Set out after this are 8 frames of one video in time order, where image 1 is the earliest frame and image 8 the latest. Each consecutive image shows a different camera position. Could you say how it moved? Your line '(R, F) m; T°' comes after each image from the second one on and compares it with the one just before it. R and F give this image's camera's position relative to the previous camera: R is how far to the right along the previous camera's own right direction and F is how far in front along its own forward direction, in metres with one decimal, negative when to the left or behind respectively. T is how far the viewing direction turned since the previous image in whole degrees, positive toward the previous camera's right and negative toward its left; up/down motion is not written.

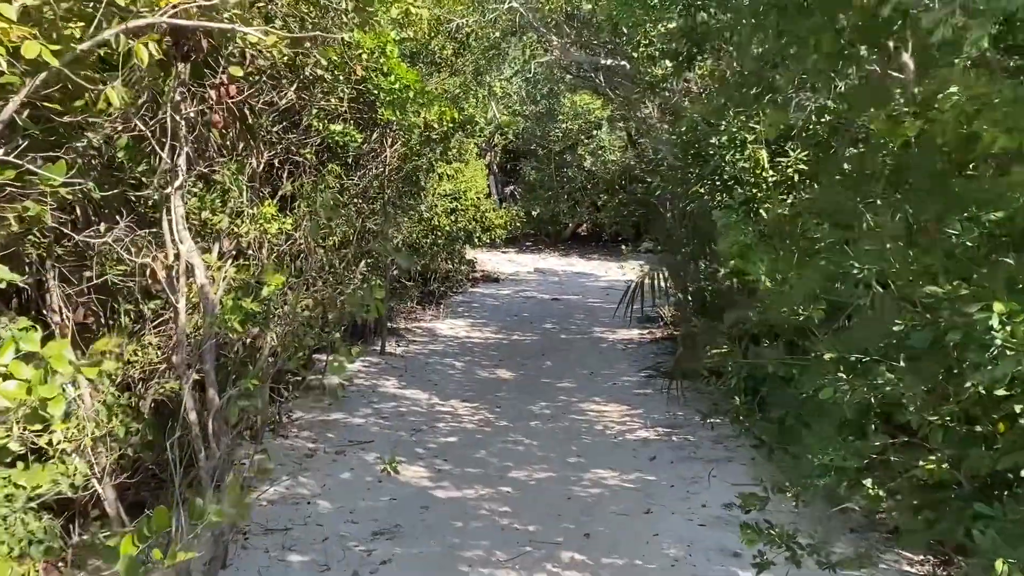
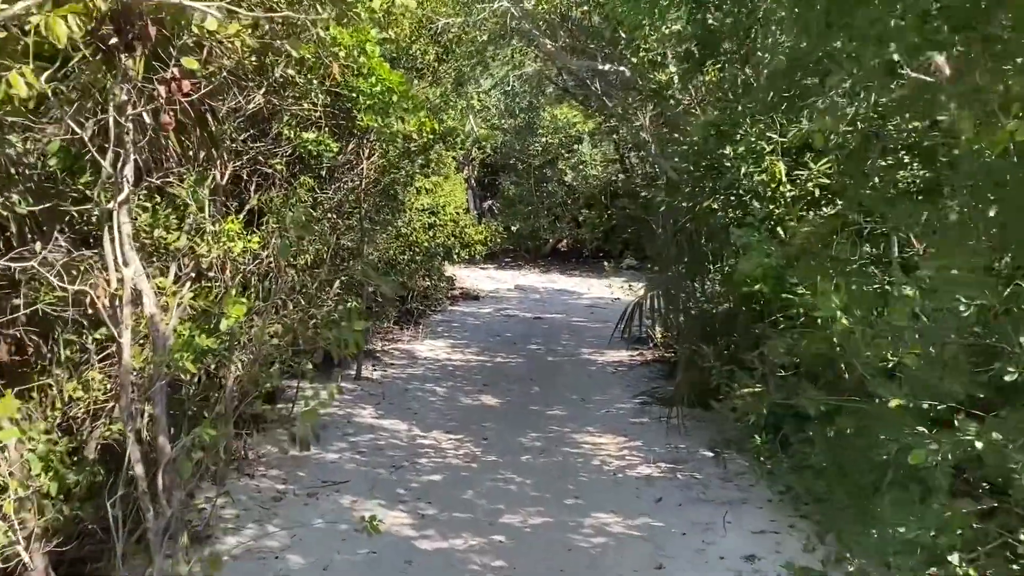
(-0.1, +0.3) m; +2°
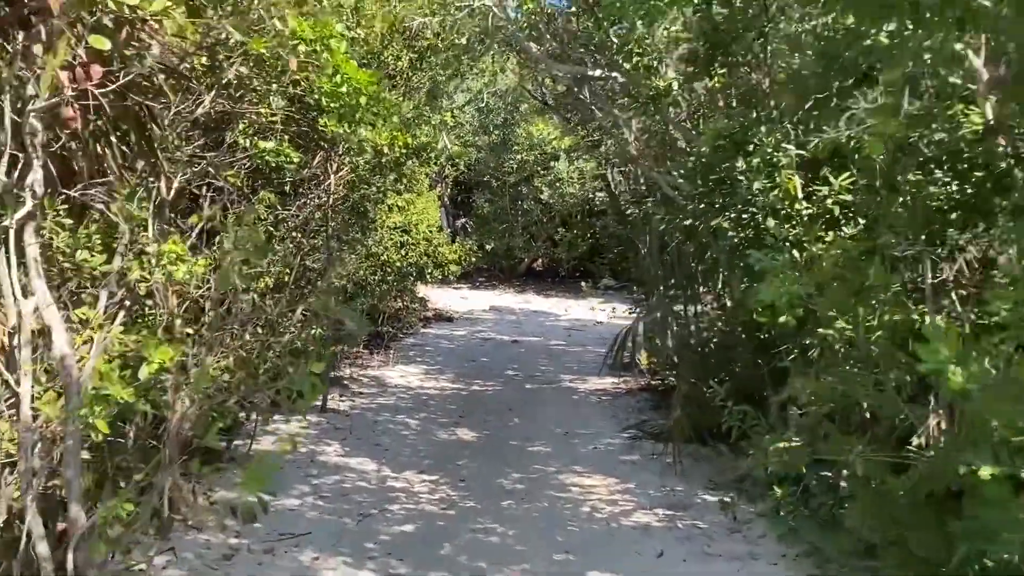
(0.0, +0.4) m; +2°
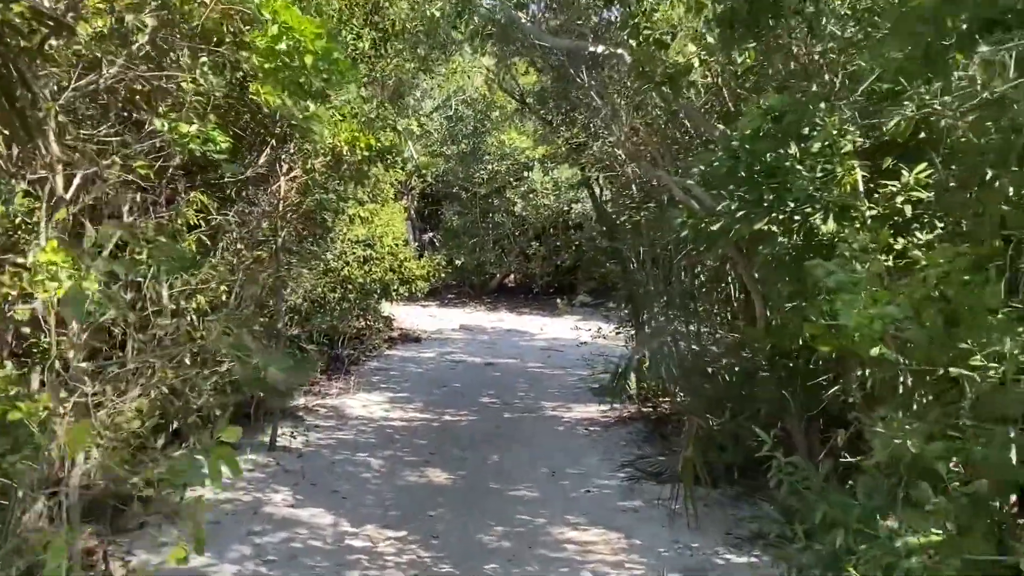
(-0.1, +0.6) m; +2°
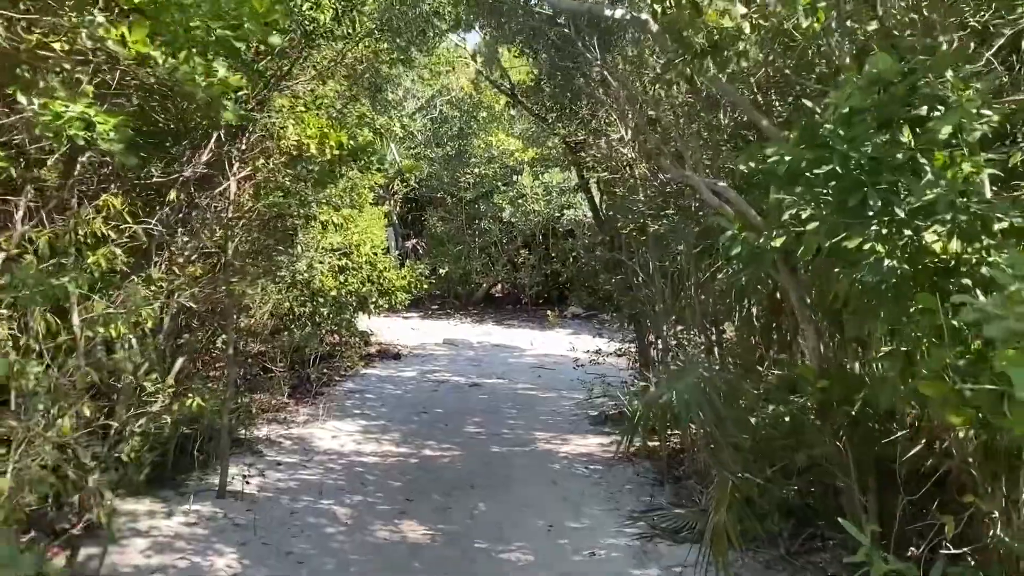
(0.0, +0.6) m; +1°
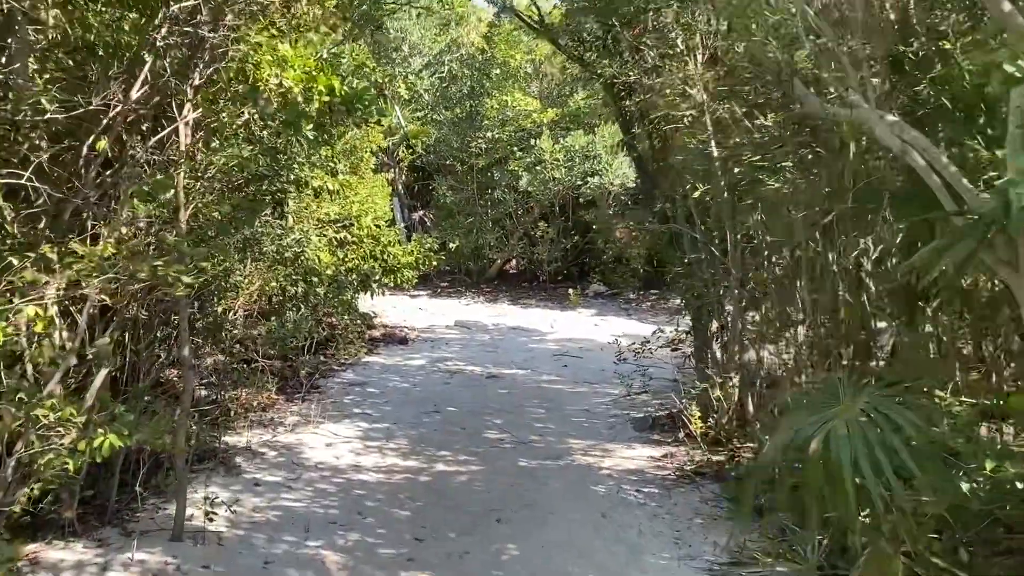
(-0.1, +0.9) m; 0°
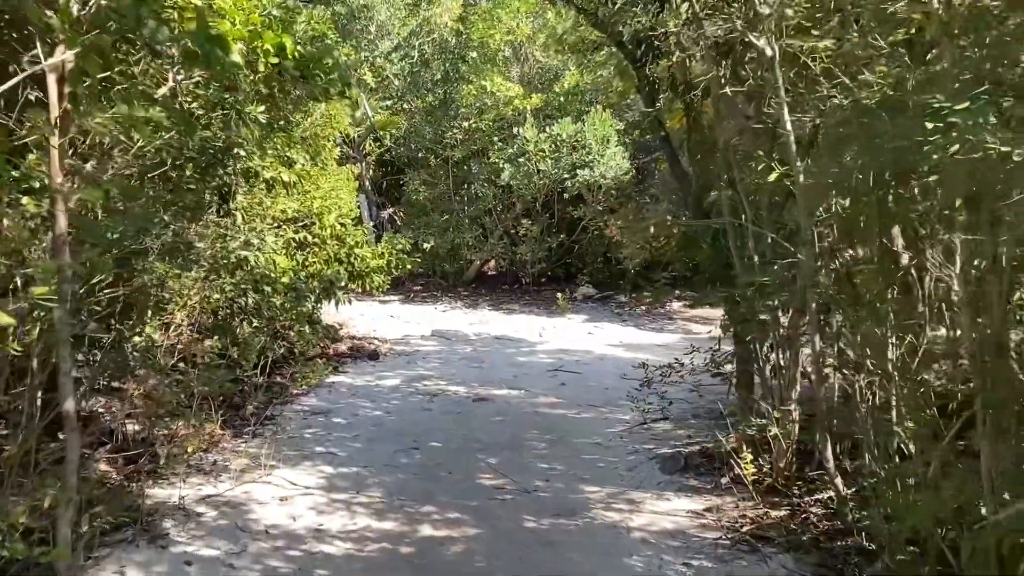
(-0.1, +0.8) m; +2°
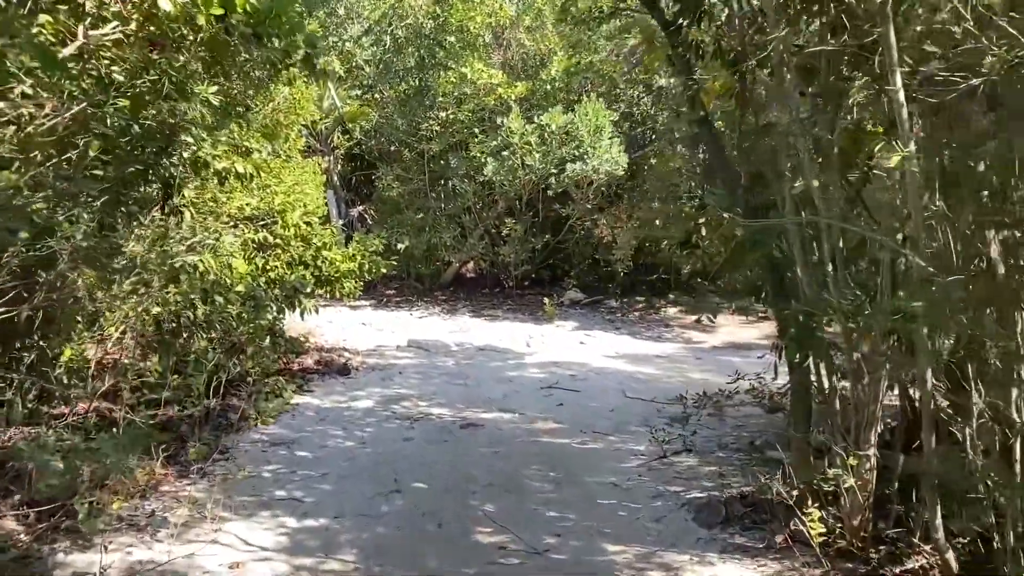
(-0.1, +0.7) m; +2°
